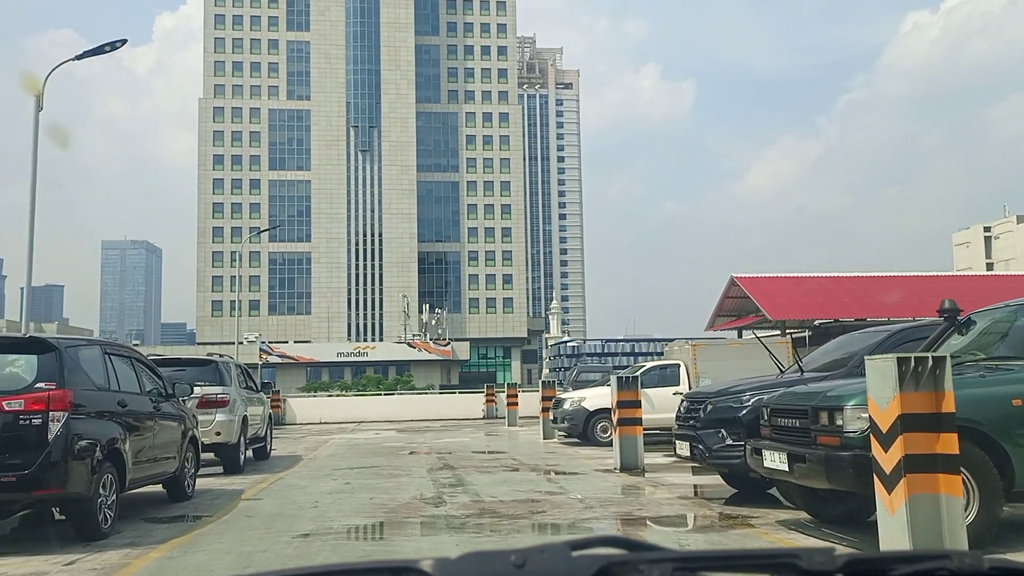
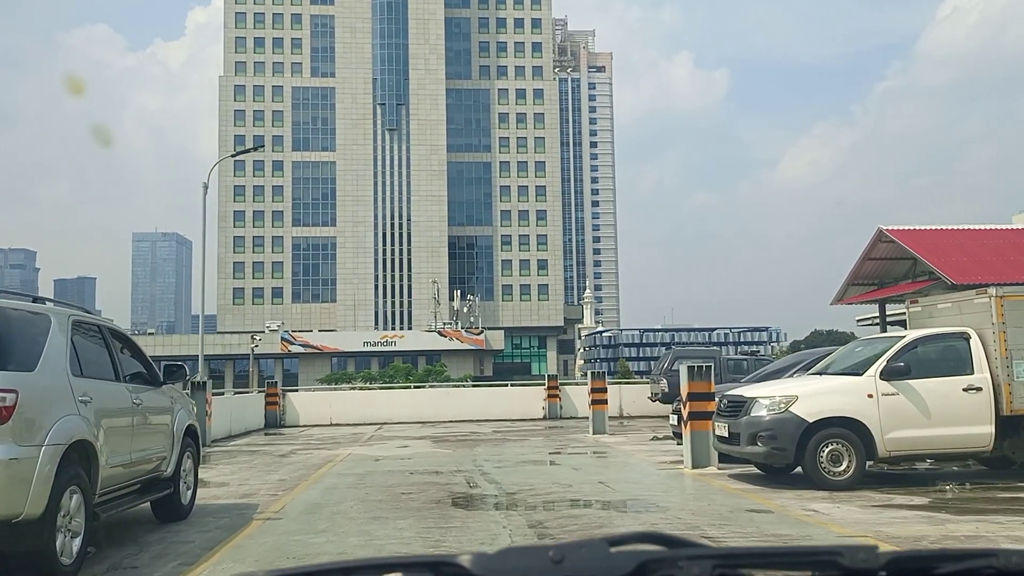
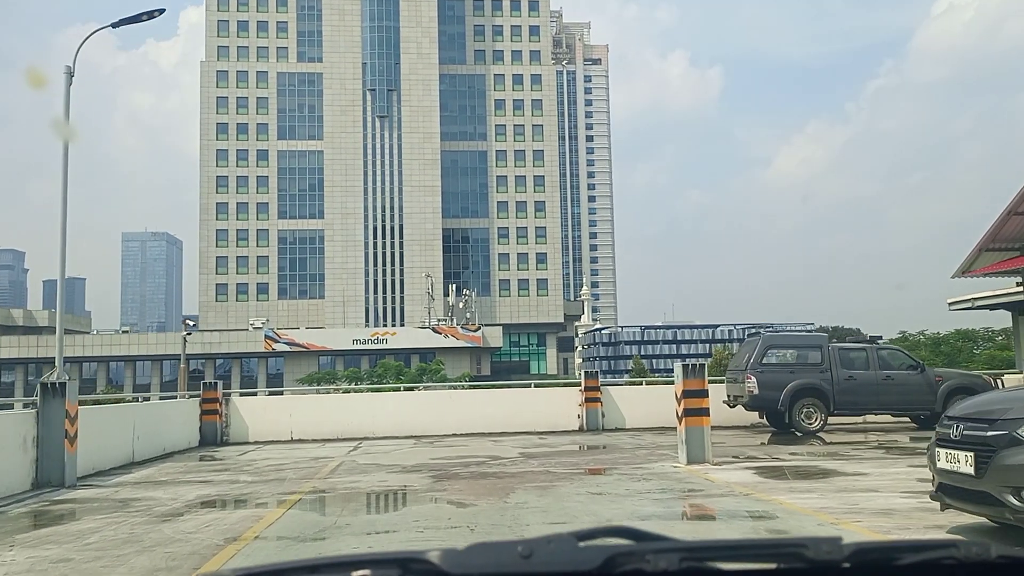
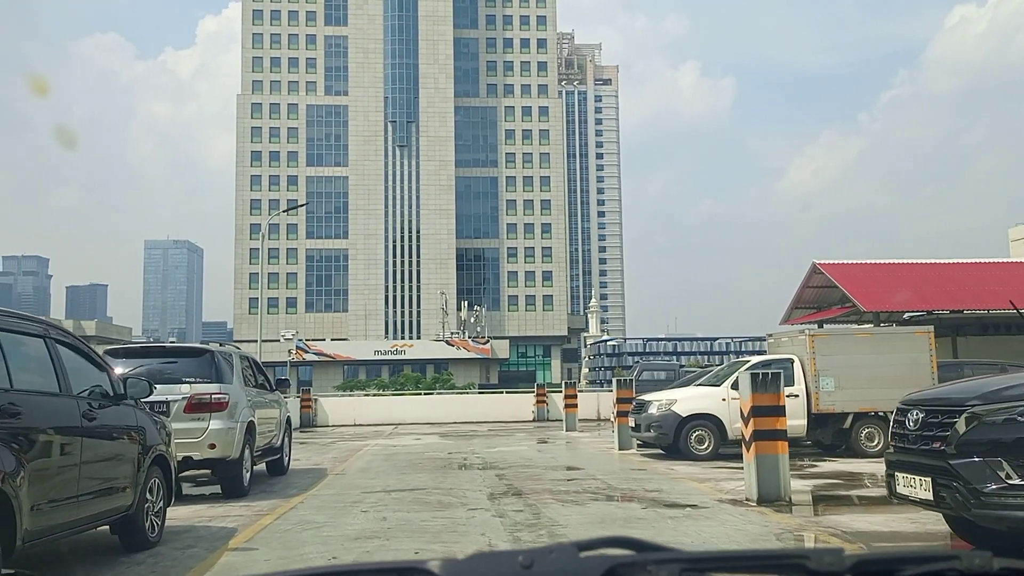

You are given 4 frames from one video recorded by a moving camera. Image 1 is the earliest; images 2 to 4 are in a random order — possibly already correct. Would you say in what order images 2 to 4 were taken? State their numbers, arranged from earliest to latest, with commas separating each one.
4, 2, 3
